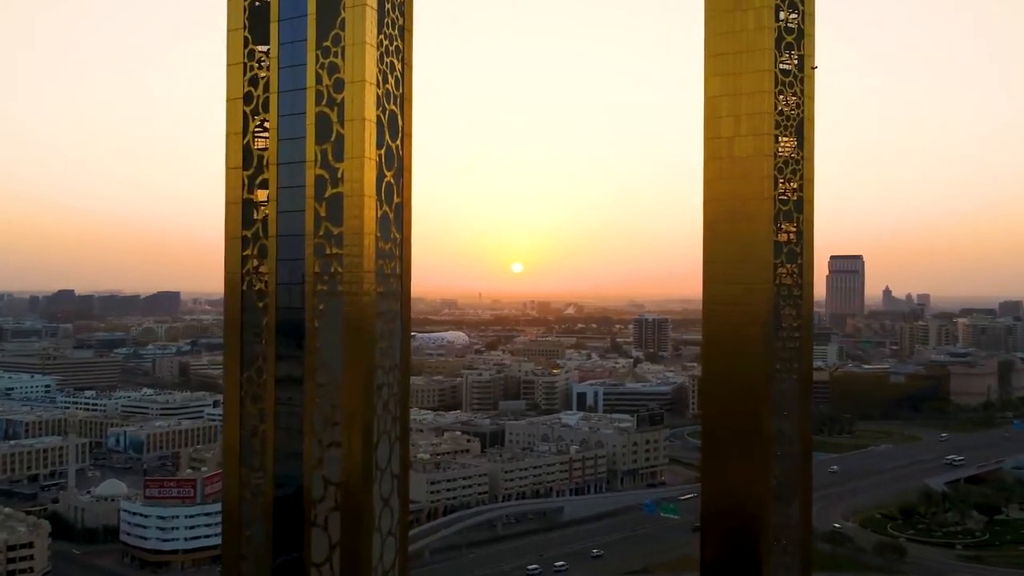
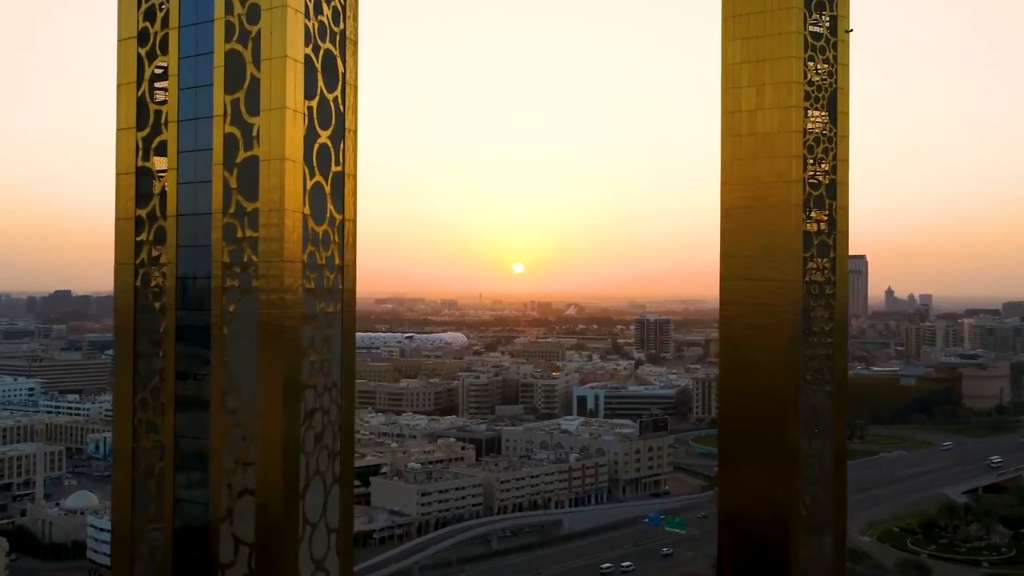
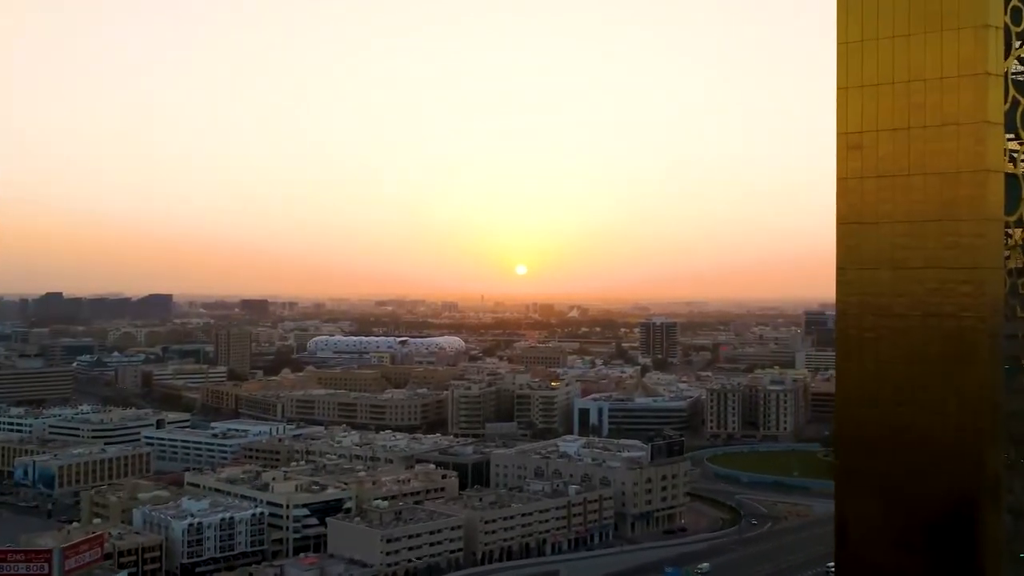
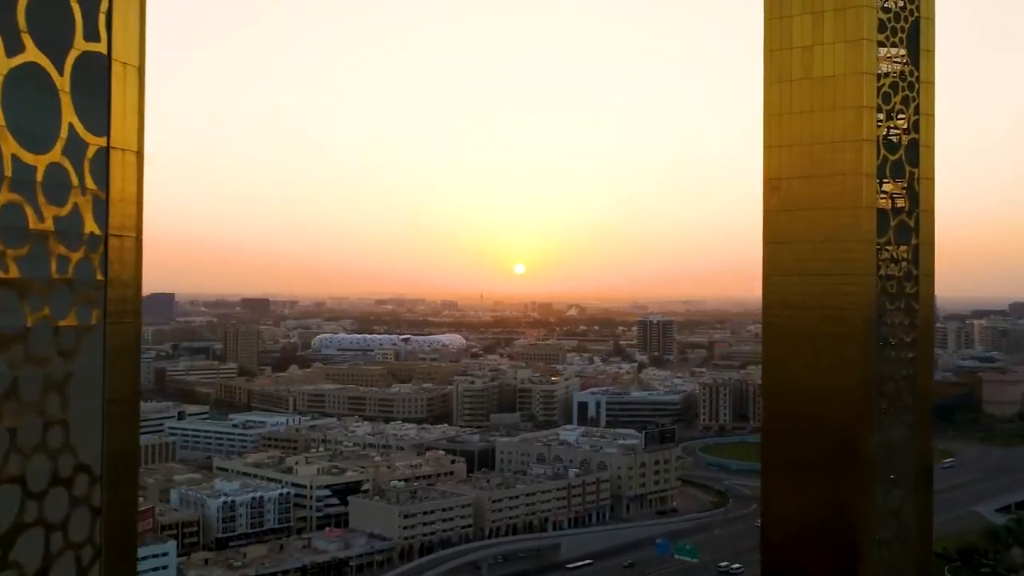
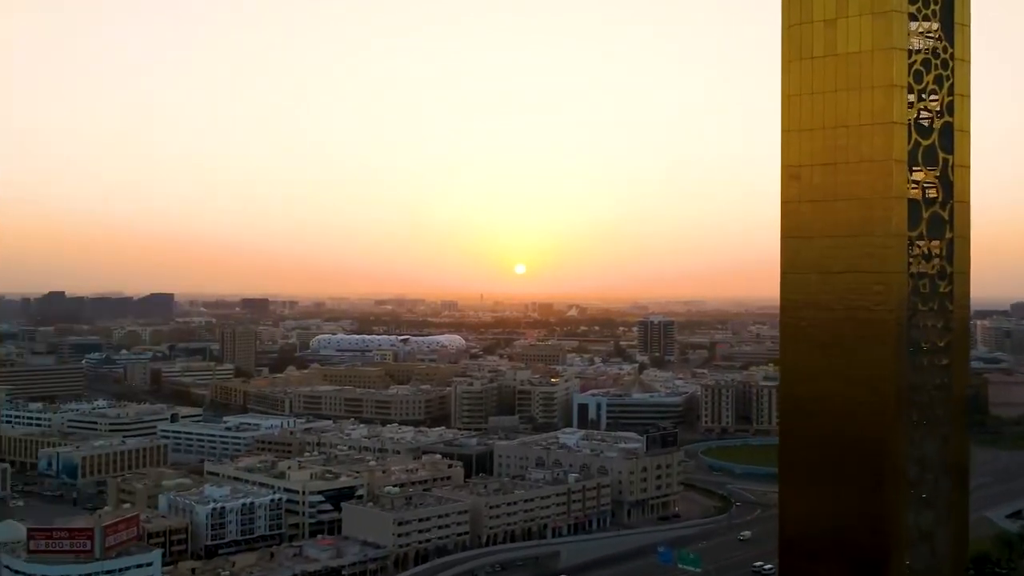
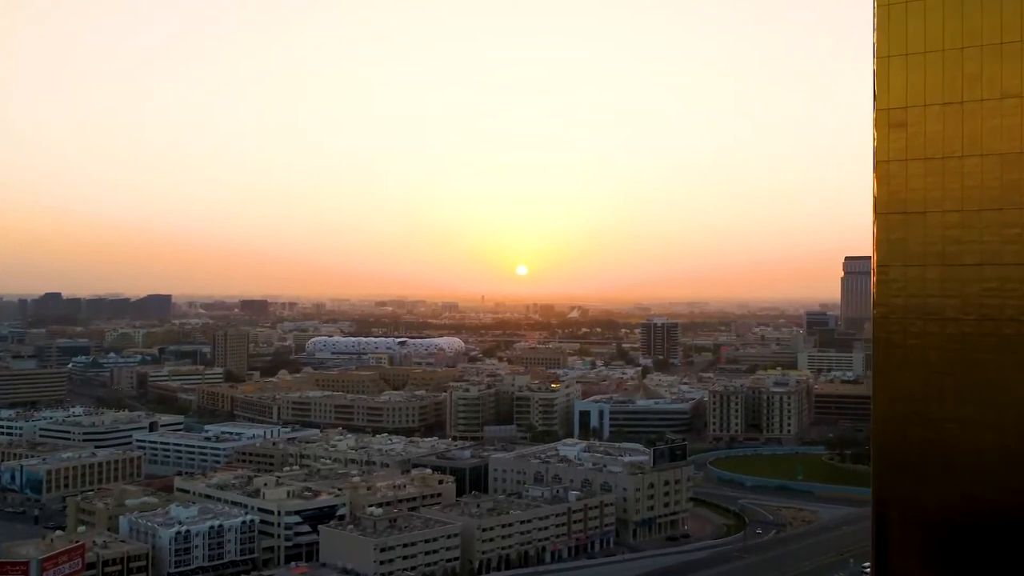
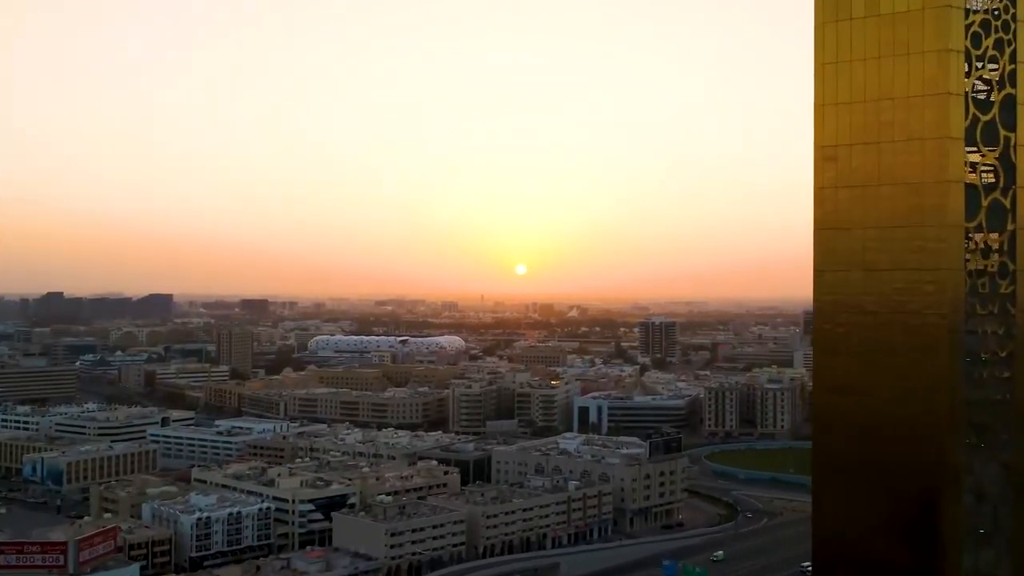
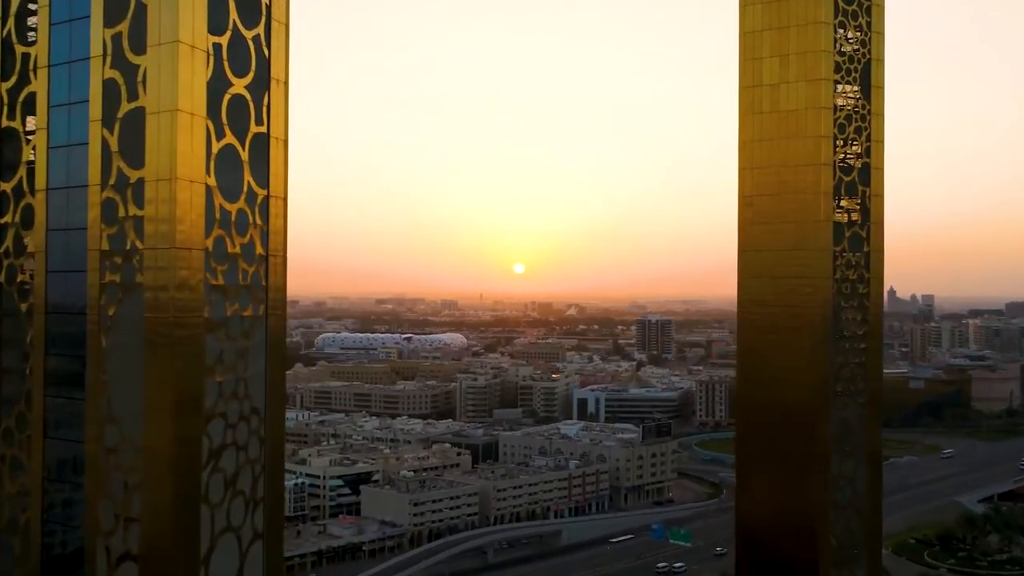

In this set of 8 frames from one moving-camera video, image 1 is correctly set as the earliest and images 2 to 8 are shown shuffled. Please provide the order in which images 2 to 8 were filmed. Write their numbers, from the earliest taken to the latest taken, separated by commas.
2, 8, 4, 5, 7, 3, 6
